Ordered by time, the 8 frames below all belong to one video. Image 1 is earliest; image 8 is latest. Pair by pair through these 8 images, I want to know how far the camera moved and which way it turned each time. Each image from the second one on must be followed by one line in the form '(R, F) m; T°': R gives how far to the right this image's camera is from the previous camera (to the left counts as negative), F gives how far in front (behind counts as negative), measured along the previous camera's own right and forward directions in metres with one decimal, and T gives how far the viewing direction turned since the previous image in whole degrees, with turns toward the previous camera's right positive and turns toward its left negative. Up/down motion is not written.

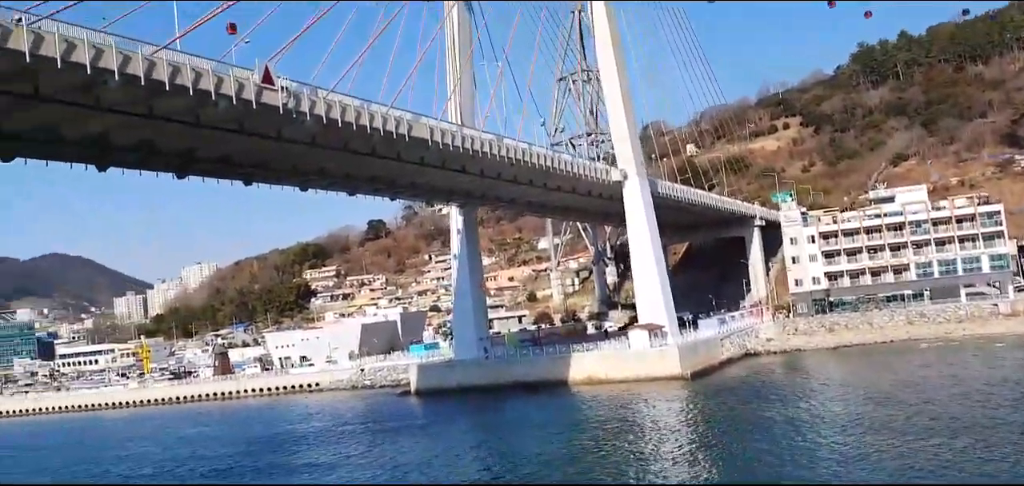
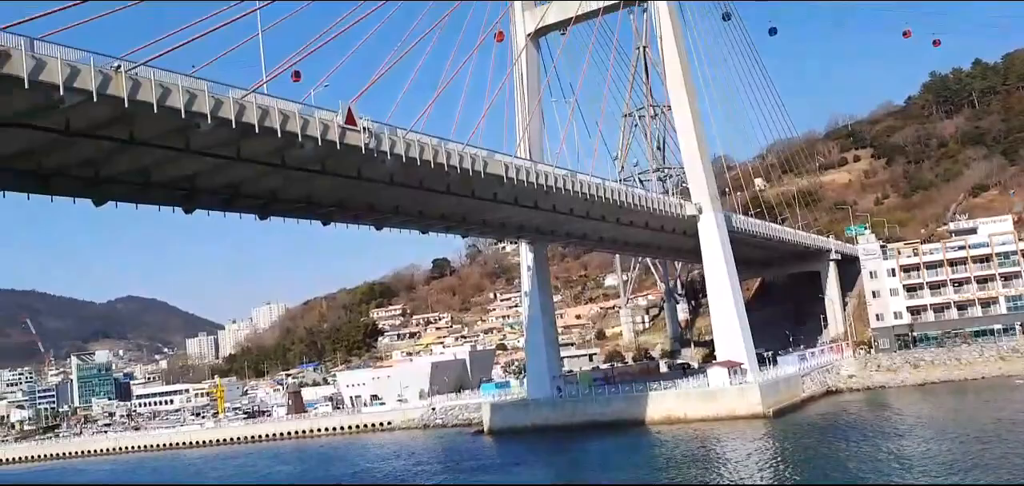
(-0.4, +0.1) m; -4°
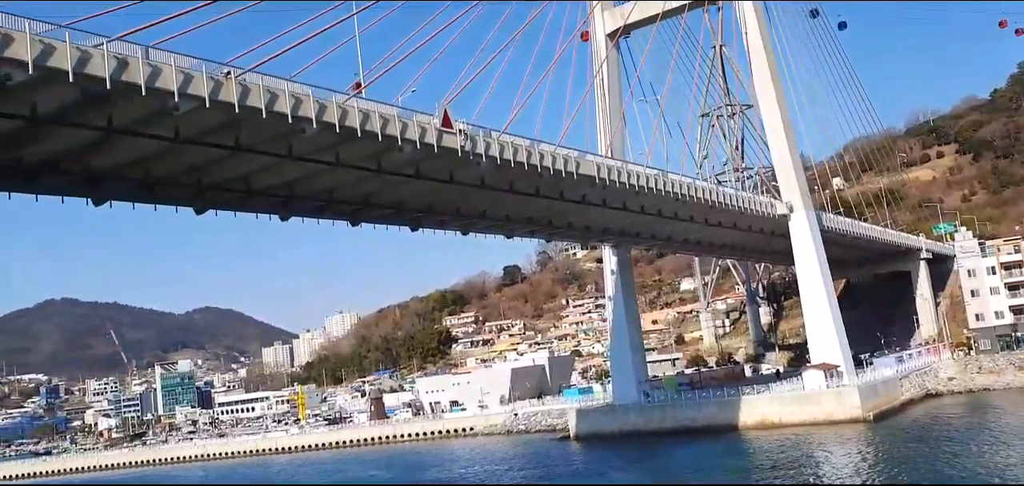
(-0.6, +0.2) m; -4°
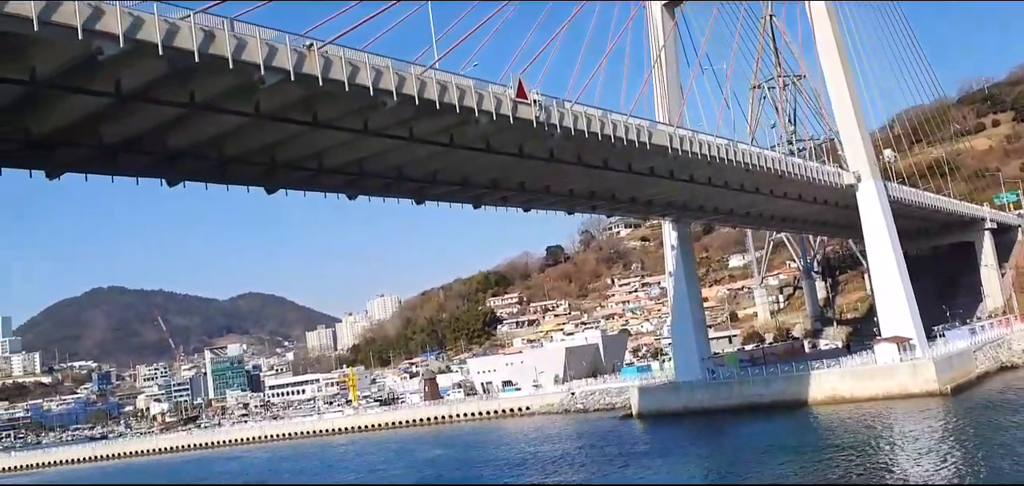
(-0.8, +0.3) m; -2°
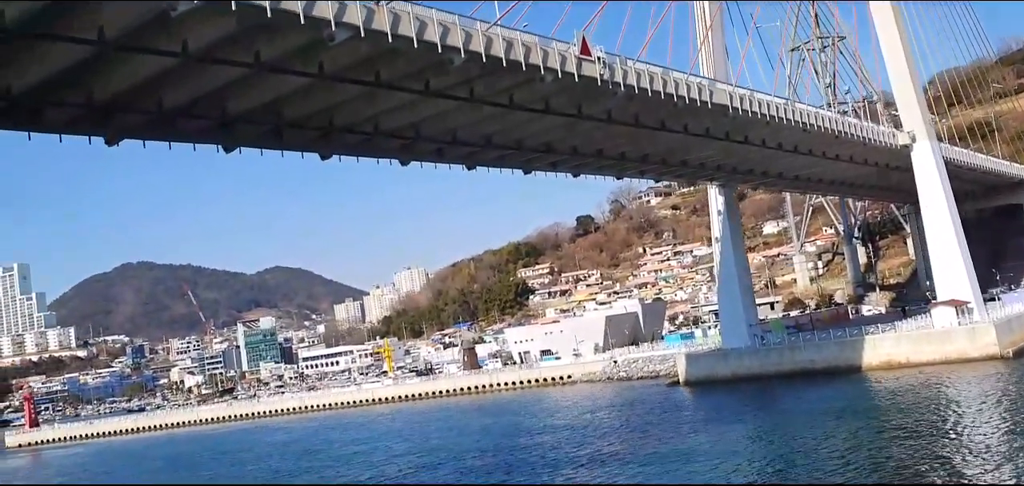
(-0.7, +0.3) m; -1°
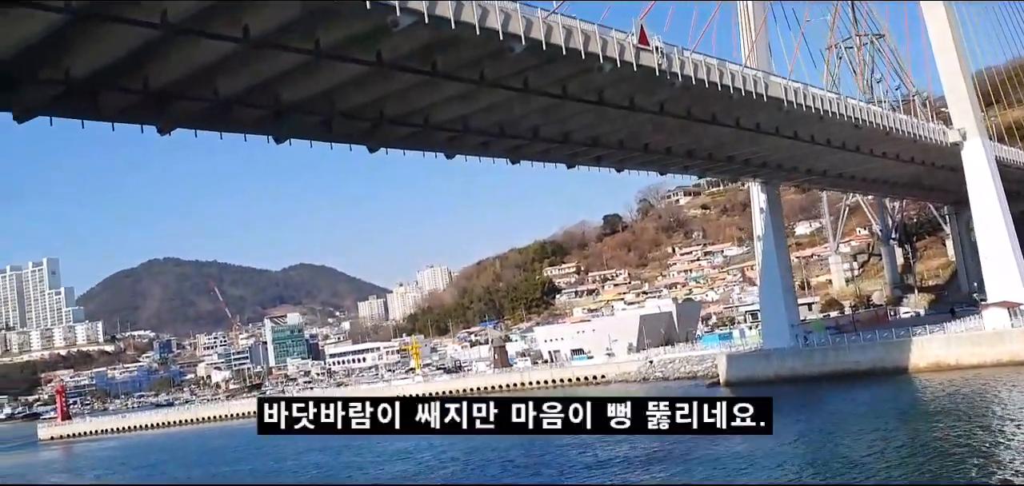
(-0.5, +0.3) m; -1°
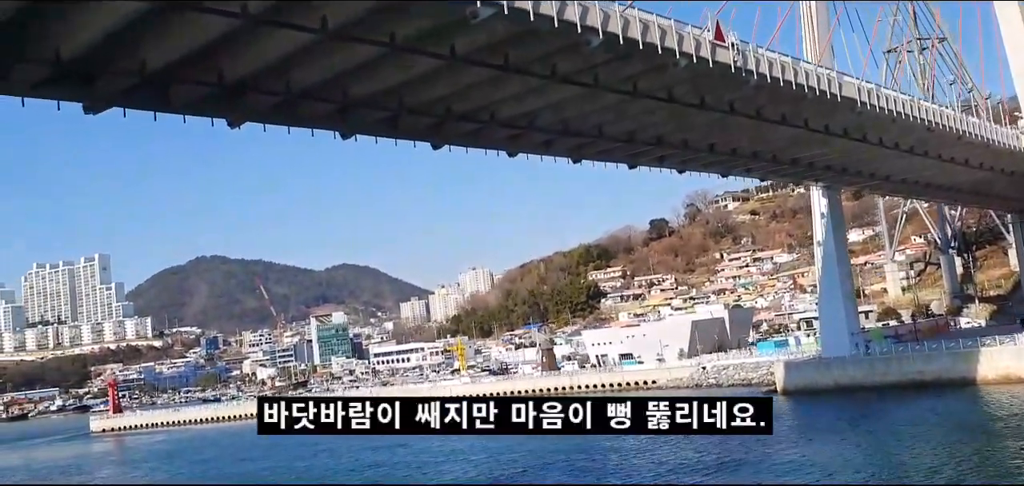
(-0.4, +0.2) m; -3°
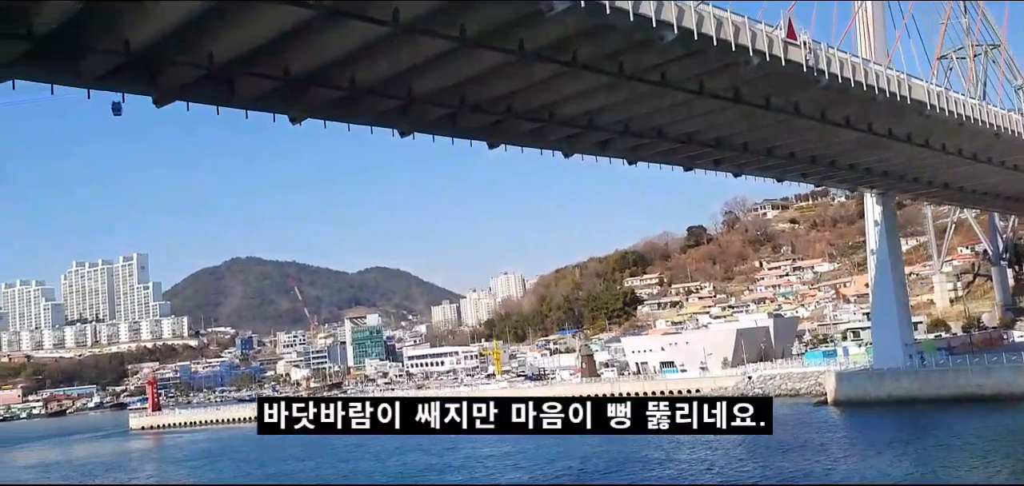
(-0.5, +0.3) m; -2°
